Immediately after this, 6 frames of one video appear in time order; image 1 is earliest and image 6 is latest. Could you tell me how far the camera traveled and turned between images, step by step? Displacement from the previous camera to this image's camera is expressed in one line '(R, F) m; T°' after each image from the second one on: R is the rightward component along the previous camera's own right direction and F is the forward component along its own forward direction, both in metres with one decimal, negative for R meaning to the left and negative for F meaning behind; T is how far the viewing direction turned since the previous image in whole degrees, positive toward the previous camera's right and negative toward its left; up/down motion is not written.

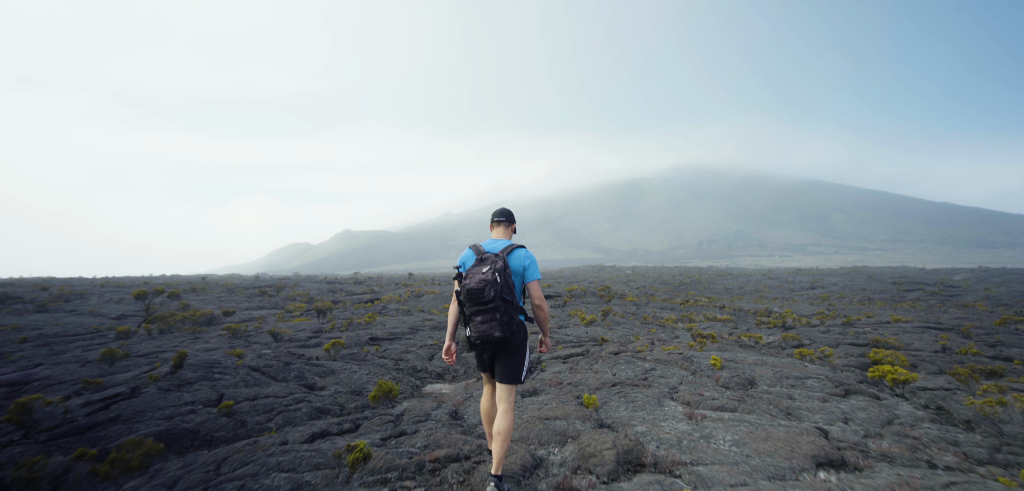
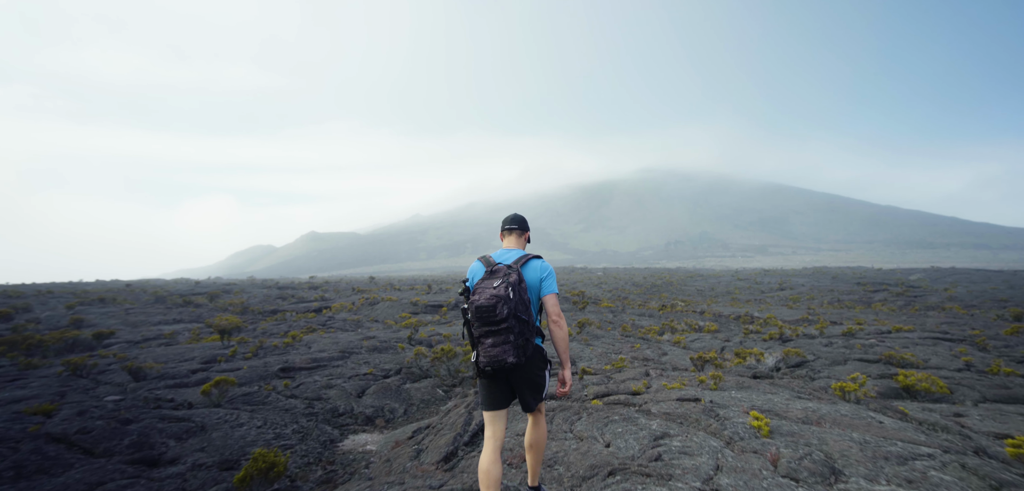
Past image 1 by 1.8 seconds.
(+0.4, +3.1) m; +4°
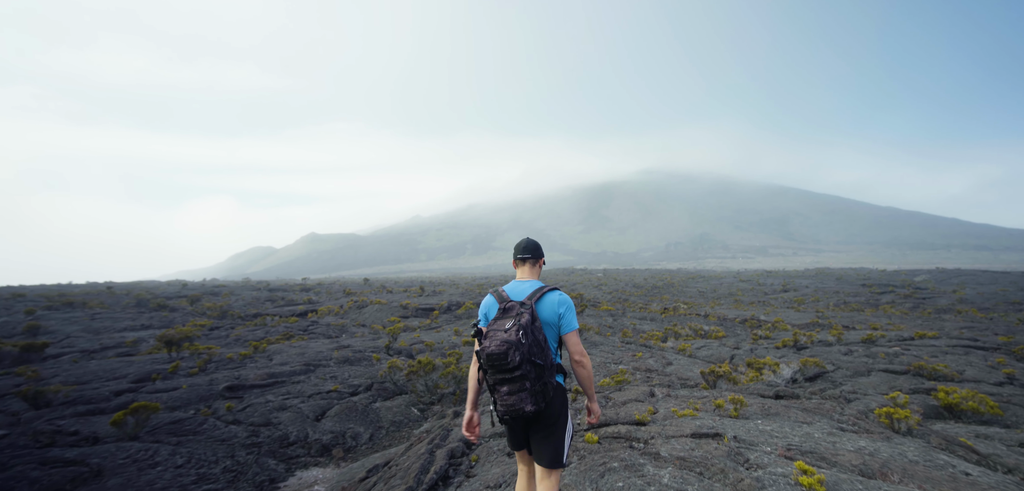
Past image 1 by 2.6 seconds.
(+0.4, +1.5) m; 0°
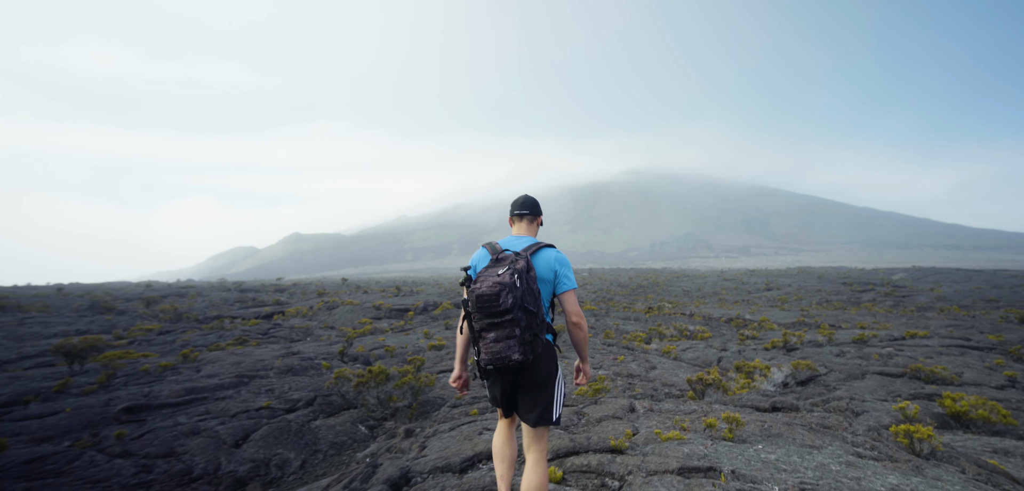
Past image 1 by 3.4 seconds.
(+0.5, +1.3) m; +2°
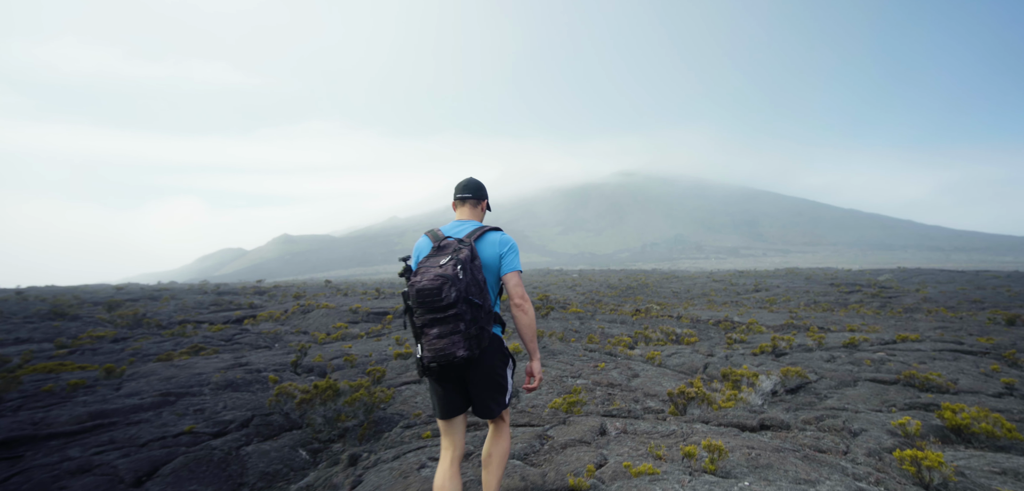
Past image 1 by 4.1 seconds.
(+0.5, +0.9) m; +1°
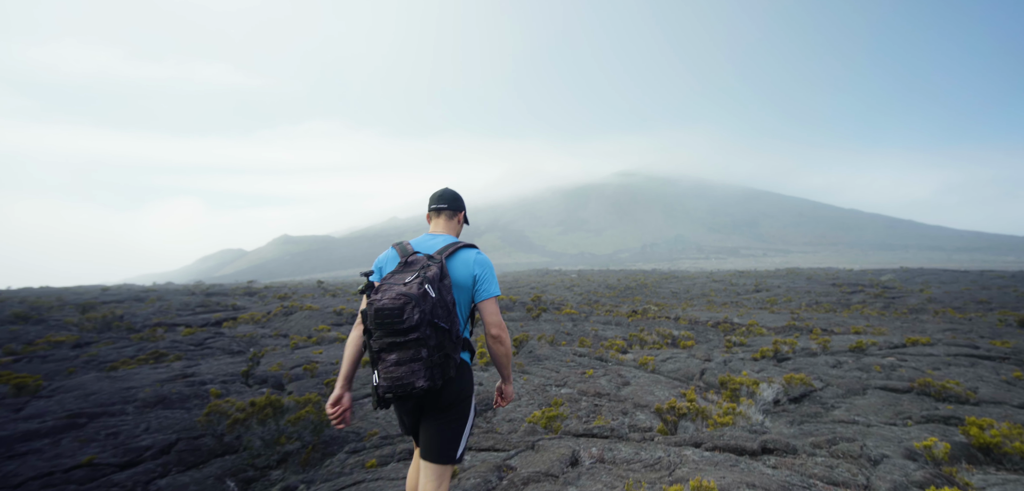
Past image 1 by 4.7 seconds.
(+0.6, +1.1) m; 0°
